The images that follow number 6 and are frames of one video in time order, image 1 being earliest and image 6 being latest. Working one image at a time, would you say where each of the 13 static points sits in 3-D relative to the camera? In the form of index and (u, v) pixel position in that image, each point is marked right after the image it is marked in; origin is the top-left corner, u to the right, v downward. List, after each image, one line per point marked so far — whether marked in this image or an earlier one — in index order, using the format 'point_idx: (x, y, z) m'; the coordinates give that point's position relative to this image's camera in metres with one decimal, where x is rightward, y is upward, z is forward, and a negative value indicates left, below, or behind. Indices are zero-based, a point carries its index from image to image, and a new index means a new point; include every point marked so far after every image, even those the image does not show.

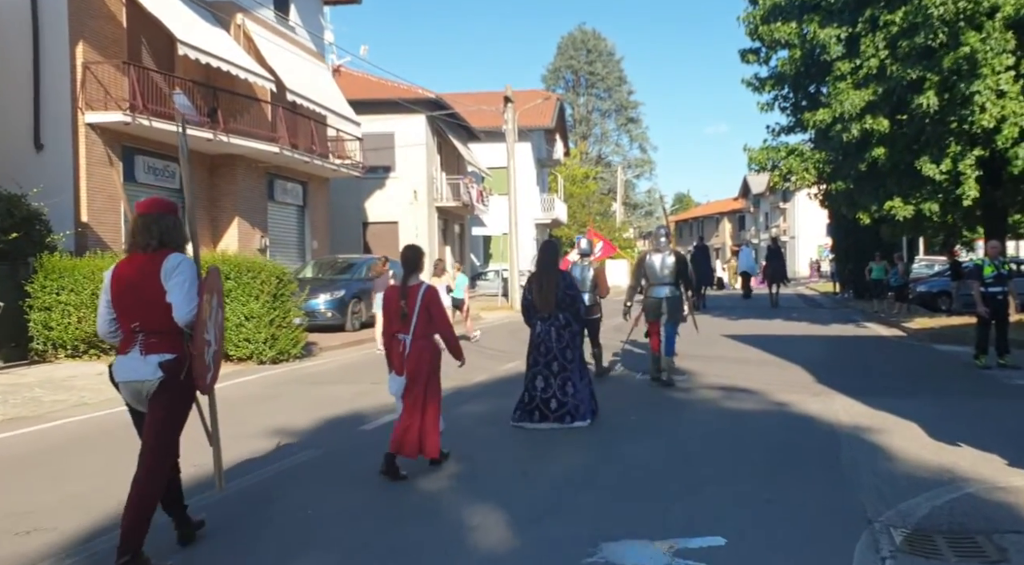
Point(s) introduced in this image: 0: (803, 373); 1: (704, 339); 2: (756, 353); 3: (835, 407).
0: (+4.5, -1.4, +12.2) m
1: (+4.3, -1.3, +17.7) m
2: (+4.5, -1.3, +14.6) m
3: (+3.8, -1.5, +9.4) m
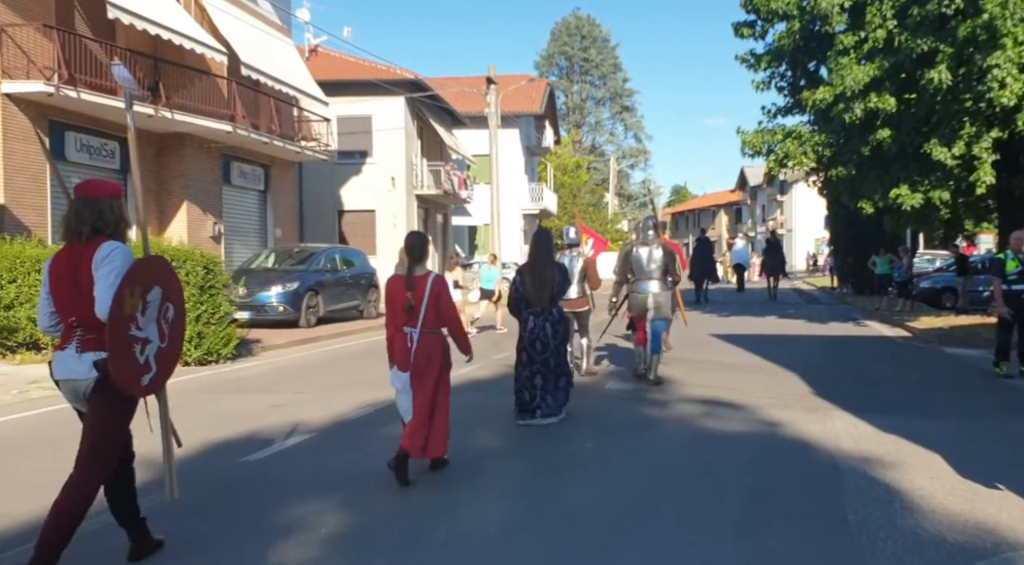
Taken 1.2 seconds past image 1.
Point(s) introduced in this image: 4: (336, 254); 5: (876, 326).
0: (+3.9, -1.3, +10.6) m
1: (+3.6, -1.2, +16.1) m
2: (+3.9, -1.2, +13.0) m
3: (+3.2, -1.4, +7.8) m
4: (-4.3, +0.7, +19.2) m
5: (+8.6, -1.1, +18.6) m
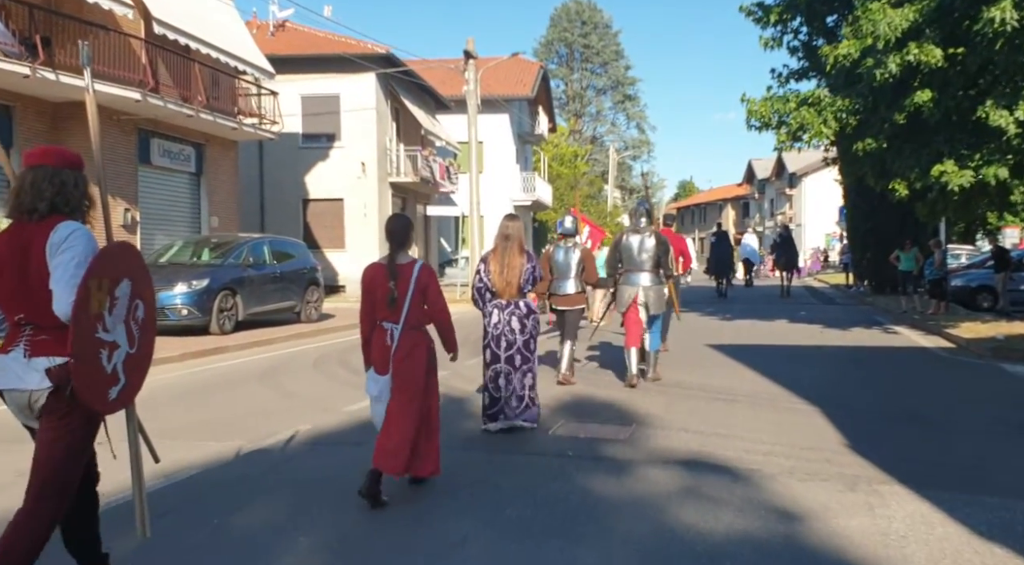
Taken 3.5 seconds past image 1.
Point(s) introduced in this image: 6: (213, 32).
0: (+3.0, -1.3, +7.5) m
1: (+2.8, -1.1, +13.0) m
2: (+3.0, -1.2, +9.9) m
3: (+2.3, -1.5, +4.7) m
4: (-5.1, +0.7, +16.2) m
5: (+7.8, -1.0, +15.5) m
6: (-7.4, +6.2, +19.5) m
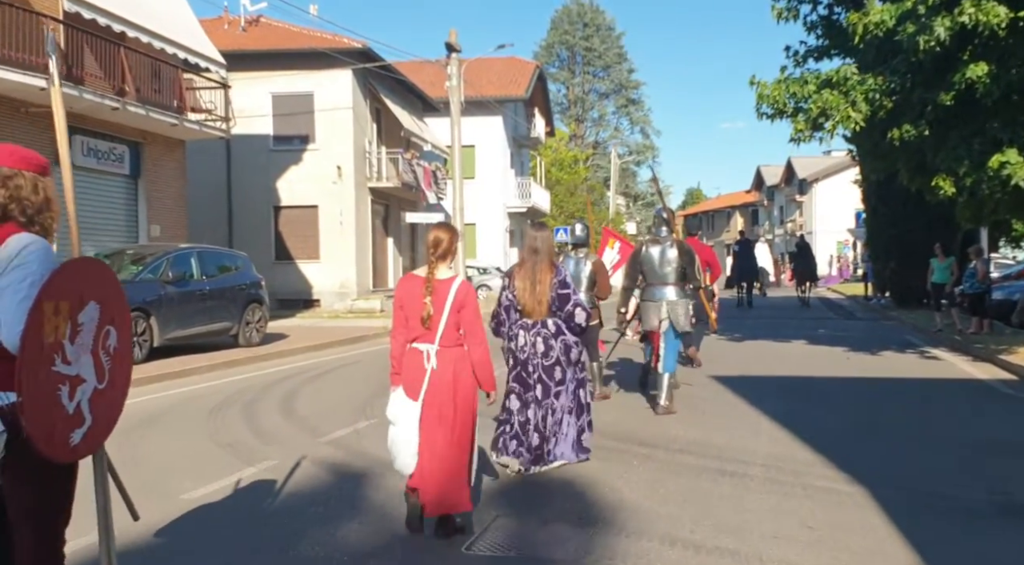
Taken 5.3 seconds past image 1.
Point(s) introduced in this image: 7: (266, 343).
0: (+2.4, -1.5, +5.0) m
1: (+2.2, -1.4, +10.6) m
2: (+2.4, -1.4, +7.4) m
3: (+1.7, -1.6, +2.3) m
4: (-5.6, +0.4, +13.9) m
5: (+7.3, -1.3, +13.0) m
6: (-7.9, +5.9, +17.3) m
7: (-4.9, -1.2, +15.7) m
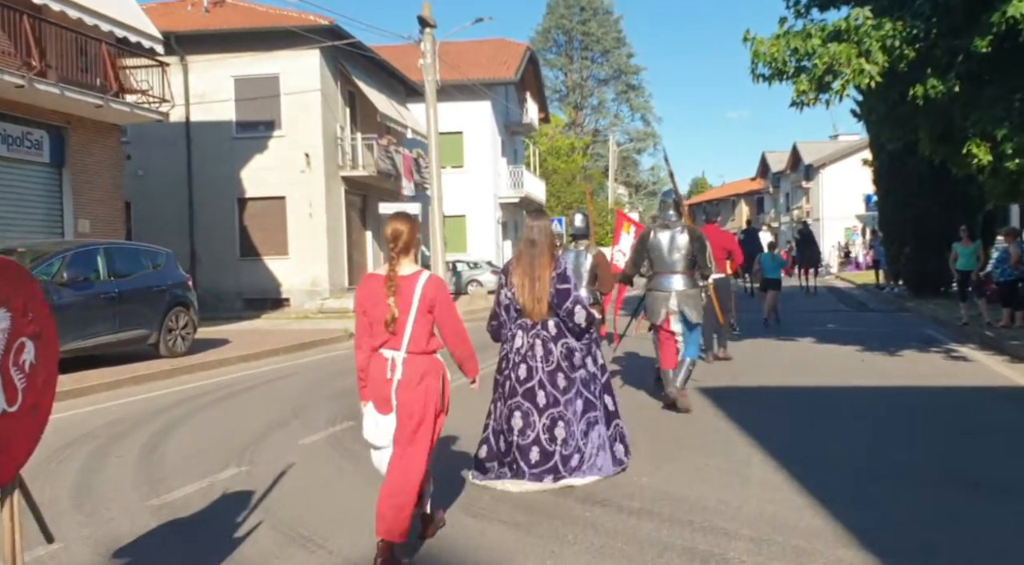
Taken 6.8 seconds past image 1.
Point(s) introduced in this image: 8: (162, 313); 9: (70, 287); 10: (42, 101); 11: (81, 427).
0: (+1.7, -1.5, +3.1) m
1: (+1.6, -1.3, +8.6) m
2: (+1.7, -1.4, +5.5) m
3: (+0.9, -1.6, +0.3) m
4: (-6.3, +0.4, +12.0) m
5: (+6.6, -1.1, +11.0) m
6: (-8.7, +5.8, +15.3) m
7: (-5.5, -1.2, +13.9) m
8: (-5.7, -0.5, +12.8) m
9: (-6.3, 0.0, +11.3) m
10: (-8.8, +3.4, +15.1) m
11: (-4.5, -1.5, +8.3) m
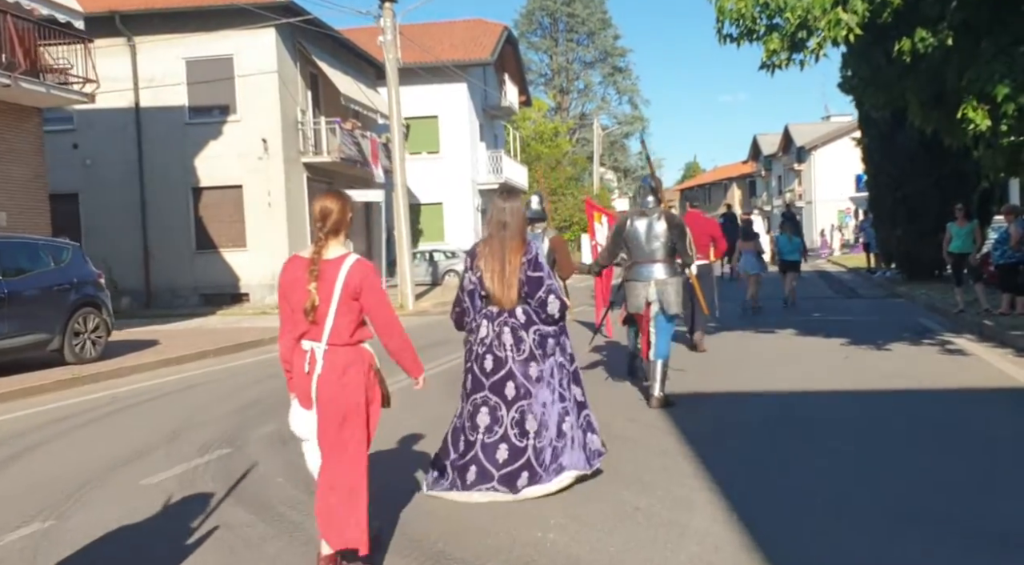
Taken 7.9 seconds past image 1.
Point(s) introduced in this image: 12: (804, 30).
0: (+0.9, -1.5, +1.8) m
1: (+0.8, -1.2, +7.3) m
2: (+1.0, -1.4, +4.2) m
3: (+0.2, -1.7, -1.0) m
4: (-7.1, +0.4, +10.6) m
5: (+5.9, -0.9, +9.7) m
6: (-9.6, +5.8, +13.9) m
7: (-6.3, -1.2, +12.5) m
8: (-6.5, -0.5, +11.5) m
9: (-7.1, -0.1, +9.9) m
10: (-9.7, +3.4, +13.6) m
11: (-5.2, -1.5, +7.0) m
12: (+3.4, +2.8, +8.9) m
